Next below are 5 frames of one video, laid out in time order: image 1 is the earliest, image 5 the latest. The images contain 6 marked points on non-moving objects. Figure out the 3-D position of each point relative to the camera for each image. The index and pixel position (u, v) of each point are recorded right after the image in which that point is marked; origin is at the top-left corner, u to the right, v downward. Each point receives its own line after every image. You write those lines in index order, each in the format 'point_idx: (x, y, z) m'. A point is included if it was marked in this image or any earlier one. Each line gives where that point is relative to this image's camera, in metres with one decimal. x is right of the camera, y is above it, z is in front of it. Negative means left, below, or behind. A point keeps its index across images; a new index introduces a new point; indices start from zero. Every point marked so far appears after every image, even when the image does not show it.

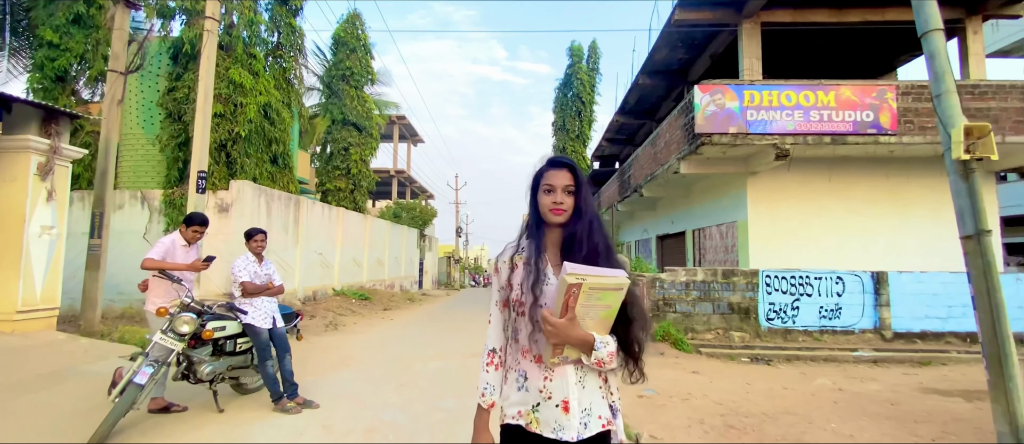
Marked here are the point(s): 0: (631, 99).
0: (+4.0, +4.2, +16.1) m
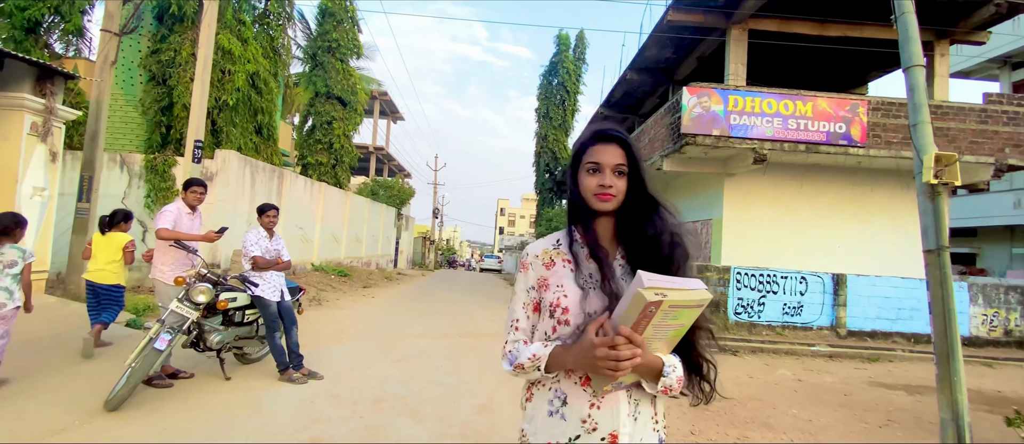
0: (+3.6, +4.4, +16.4) m
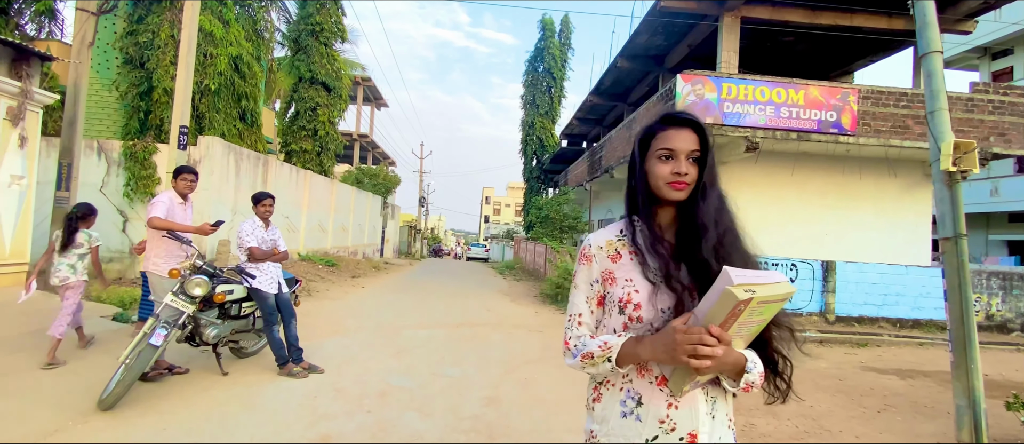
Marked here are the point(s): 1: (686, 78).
0: (+3.2, +4.8, +16.3) m
1: (+3.5, +2.9, +9.7) m
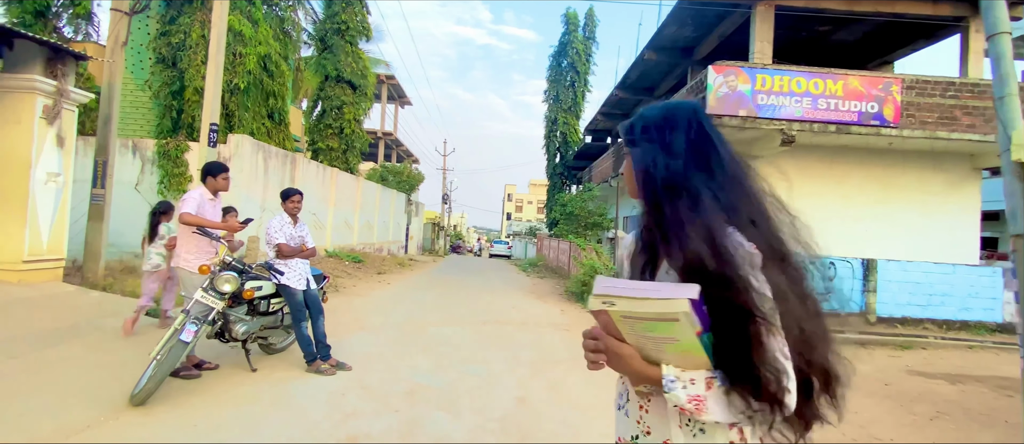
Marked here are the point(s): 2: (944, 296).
0: (+4.0, +5.0, +15.9) m
1: (+4.1, +3.0, +9.4) m
2: (+8.4, -1.4, +9.2) m
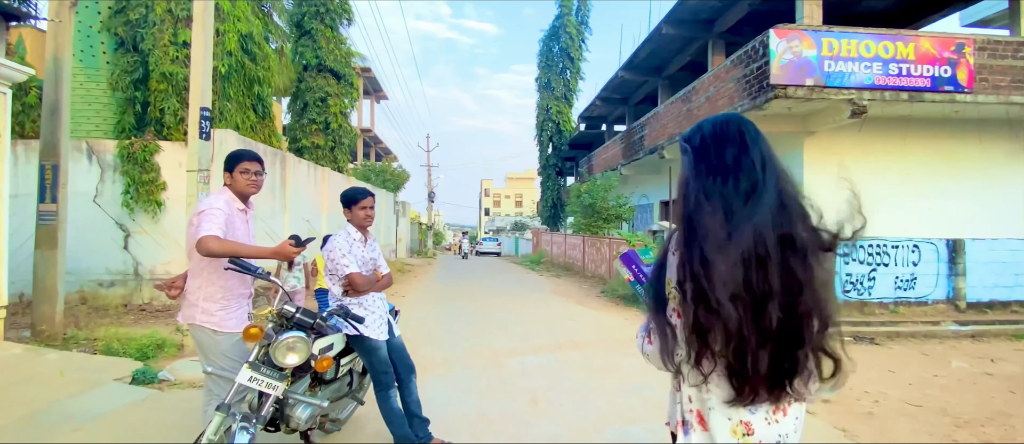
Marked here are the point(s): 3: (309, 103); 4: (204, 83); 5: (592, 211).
0: (+4.1, +5.3, +14.8) m
1: (+4.6, +3.3, +8.2) m
2: (+9.2, -0.9, +8.4) m
3: (-6.7, +3.9, +15.6) m
4: (-3.8, +1.7, +5.8) m
5: (+2.5, +0.4, +14.9) m
